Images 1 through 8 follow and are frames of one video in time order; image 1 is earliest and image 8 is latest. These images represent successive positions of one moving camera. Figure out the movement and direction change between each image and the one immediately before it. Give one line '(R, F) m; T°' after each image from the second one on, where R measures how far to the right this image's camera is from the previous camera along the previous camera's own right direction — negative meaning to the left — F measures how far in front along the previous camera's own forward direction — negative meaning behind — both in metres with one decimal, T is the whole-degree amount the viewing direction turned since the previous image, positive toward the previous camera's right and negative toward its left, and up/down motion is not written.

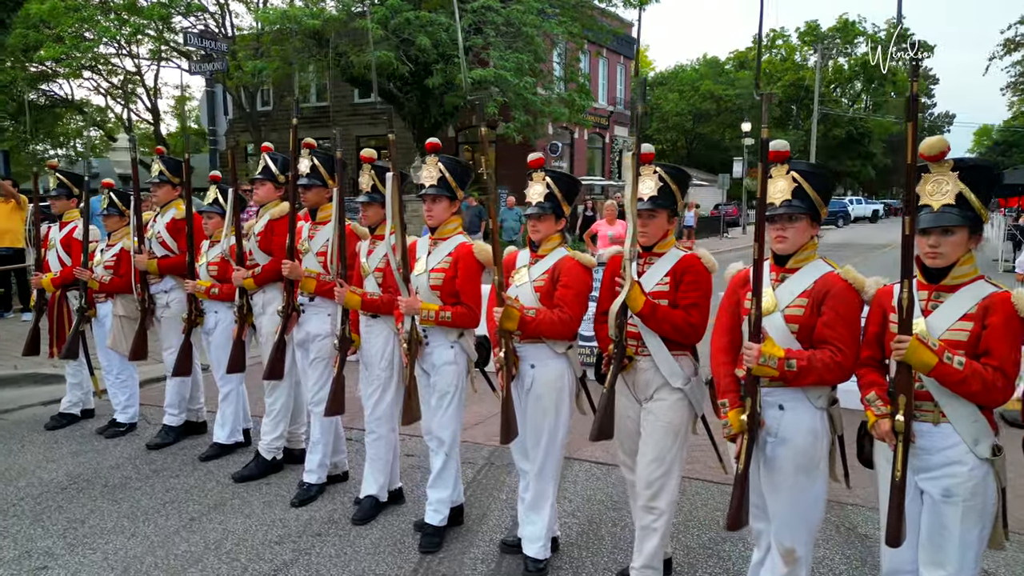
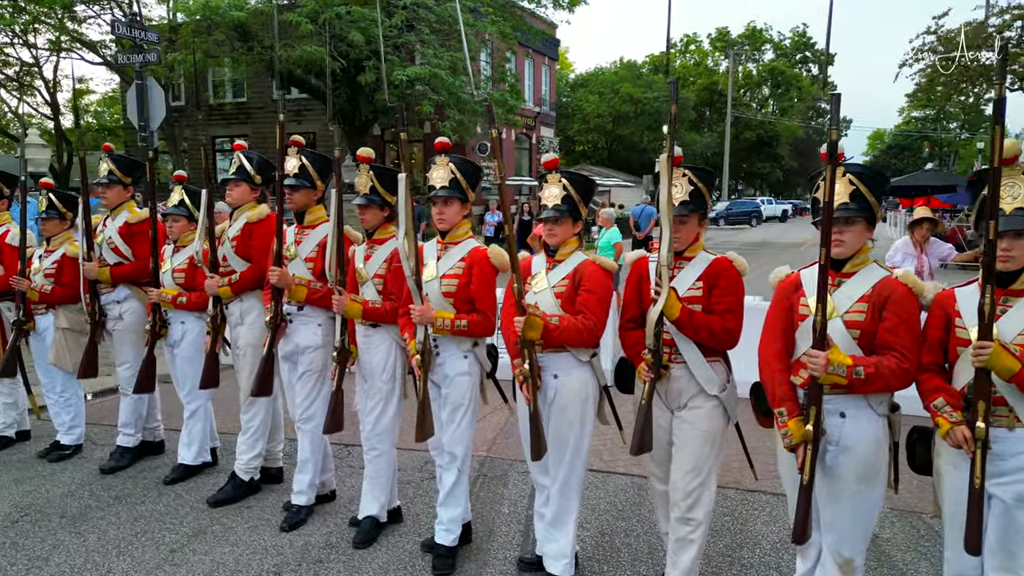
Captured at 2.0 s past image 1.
(-0.5, +0.2) m; +6°
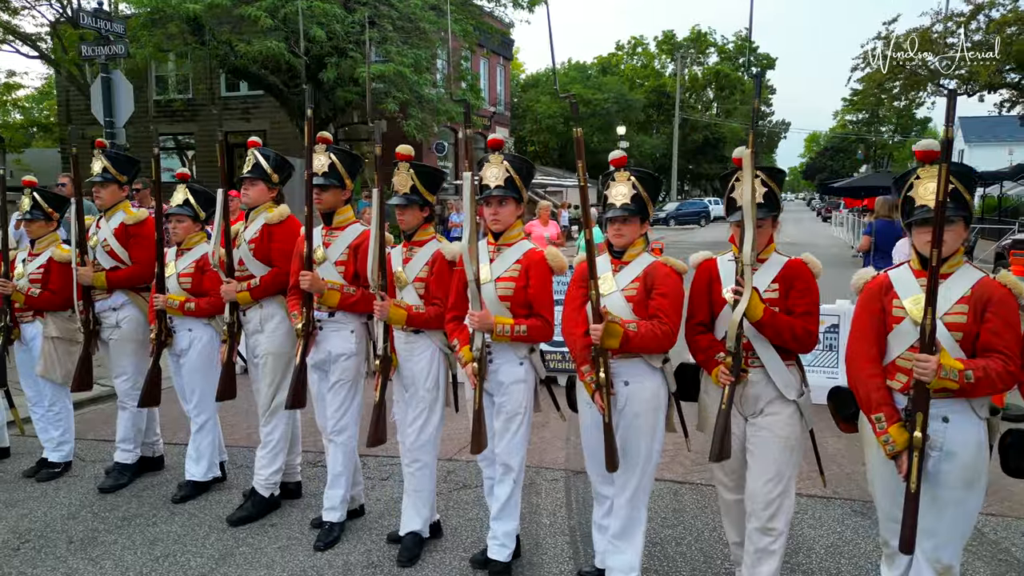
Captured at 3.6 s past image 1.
(-0.5, +0.2) m; +4°
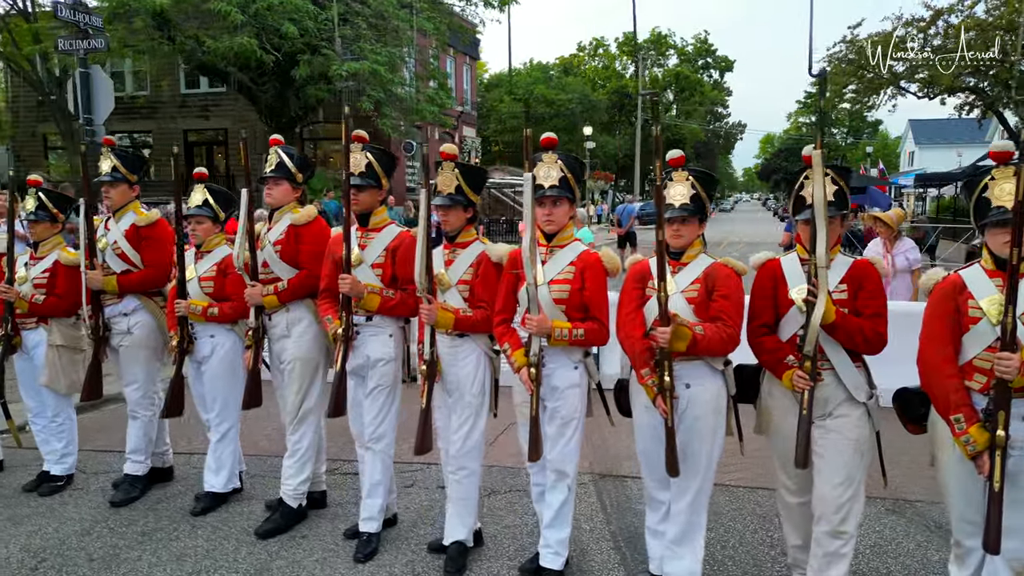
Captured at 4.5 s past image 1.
(-0.4, +0.1) m; +3°
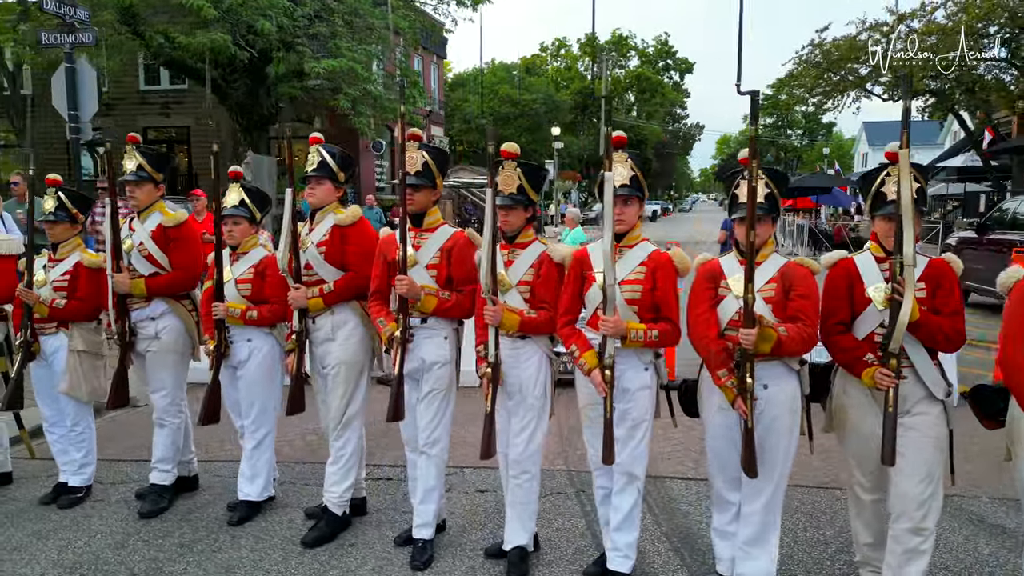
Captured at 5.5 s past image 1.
(-0.5, +0.1) m; +3°
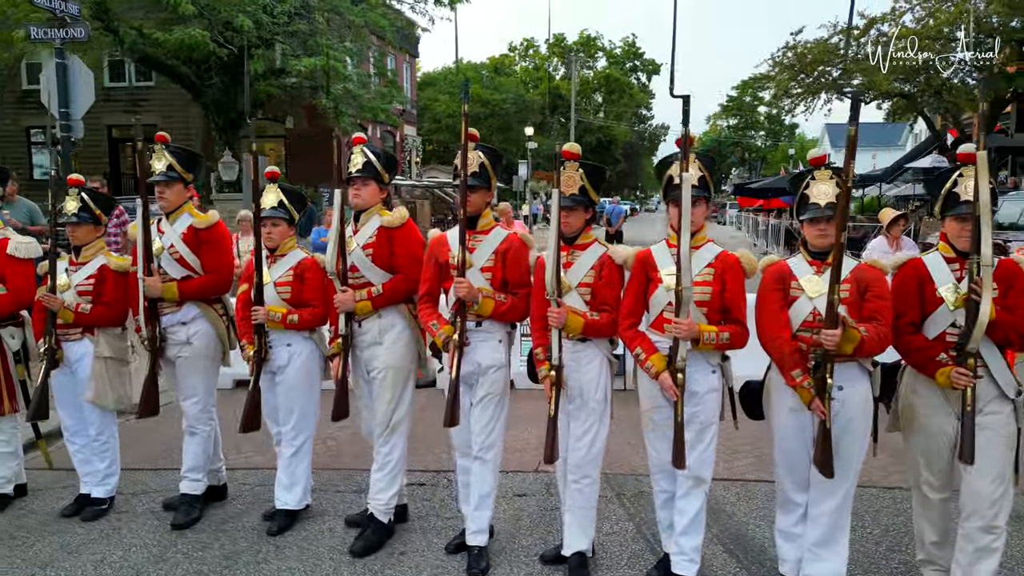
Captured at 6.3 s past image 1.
(-0.5, +0.1) m; +3°
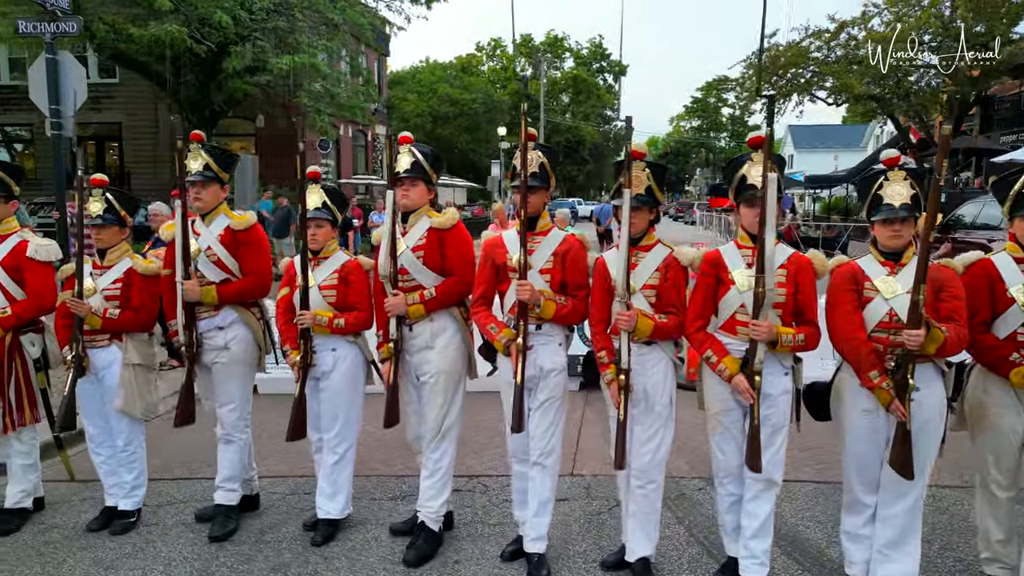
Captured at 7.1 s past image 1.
(-0.5, +0.1) m; +3°
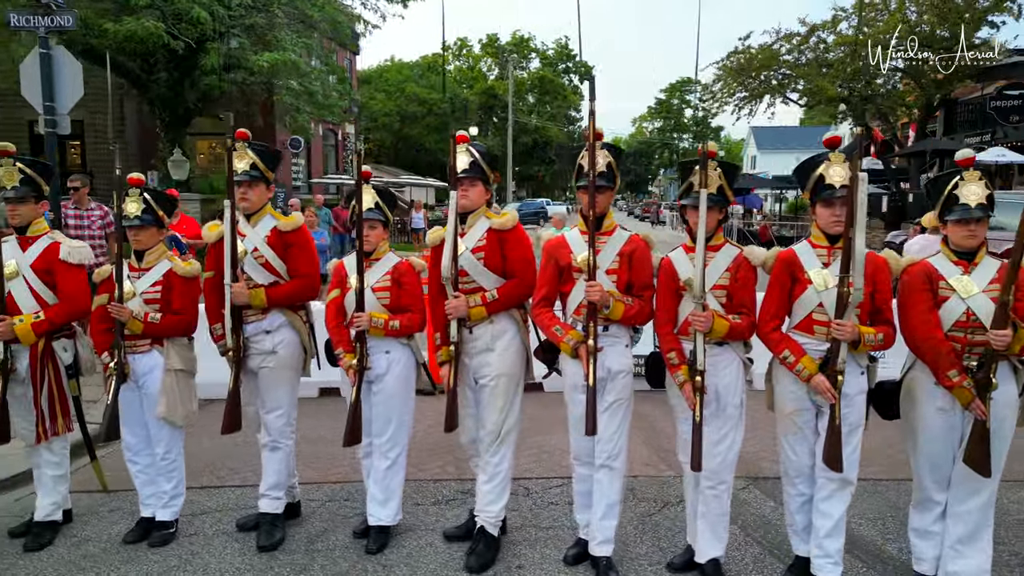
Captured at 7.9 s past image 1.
(-0.5, +0.1) m; +3°
